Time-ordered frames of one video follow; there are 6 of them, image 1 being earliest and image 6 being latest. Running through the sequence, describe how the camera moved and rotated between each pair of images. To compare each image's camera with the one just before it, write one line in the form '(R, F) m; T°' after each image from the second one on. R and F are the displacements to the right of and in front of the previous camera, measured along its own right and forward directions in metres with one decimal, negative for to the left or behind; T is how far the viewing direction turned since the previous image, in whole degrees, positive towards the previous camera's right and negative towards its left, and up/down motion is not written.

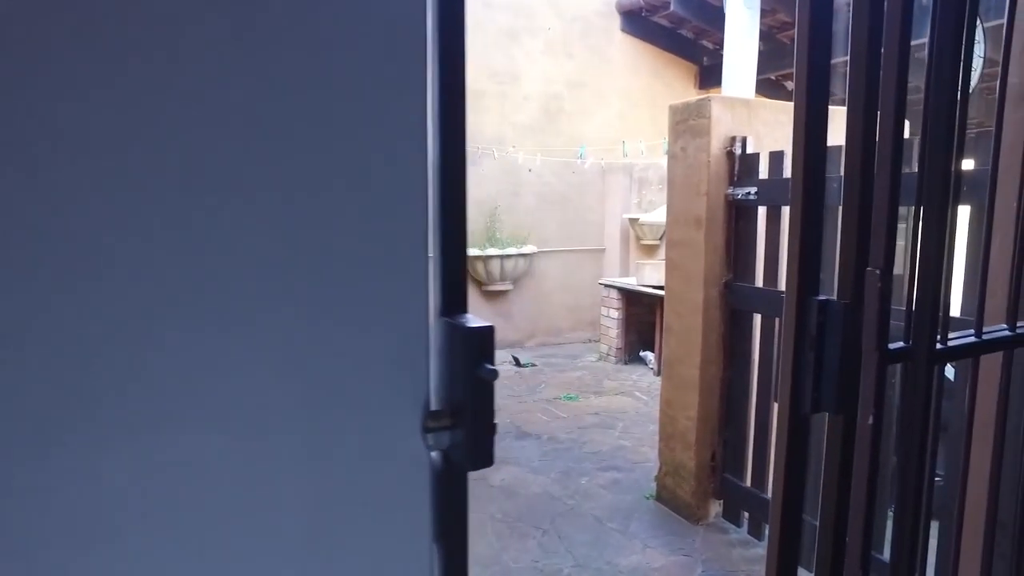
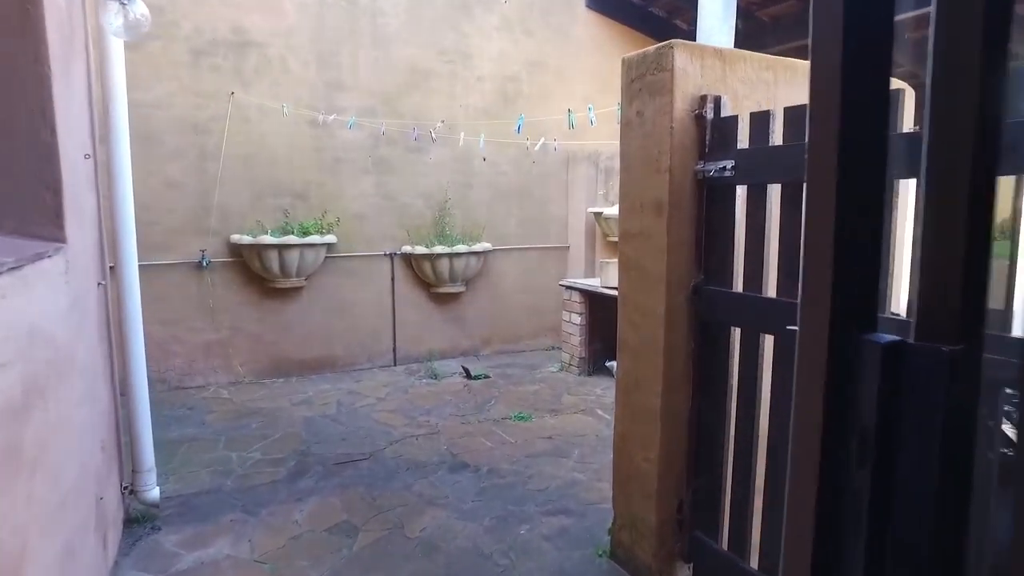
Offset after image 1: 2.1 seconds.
(+0.3, +0.7) m; +2°
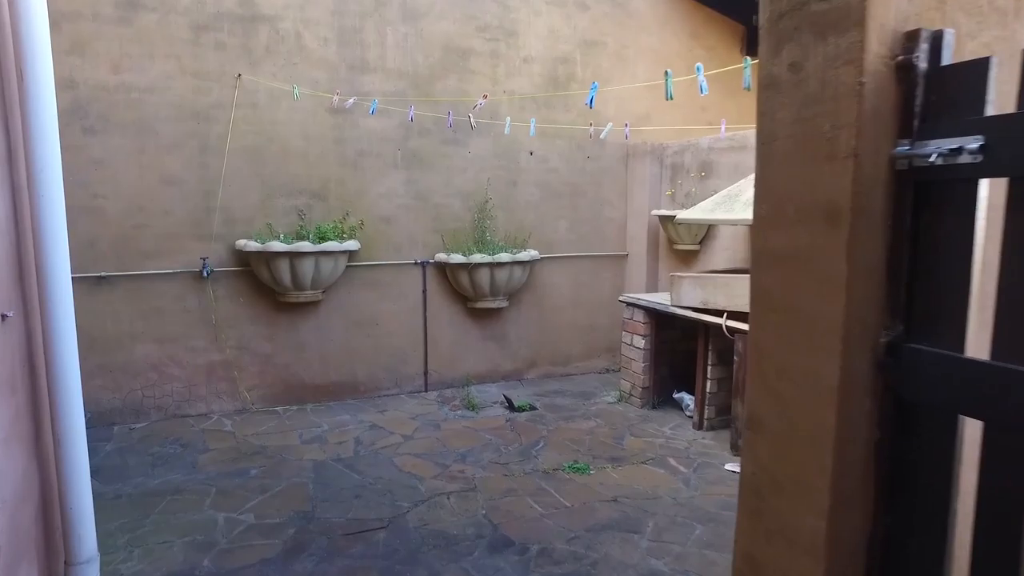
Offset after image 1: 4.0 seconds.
(-0.1, +0.8) m; -3°
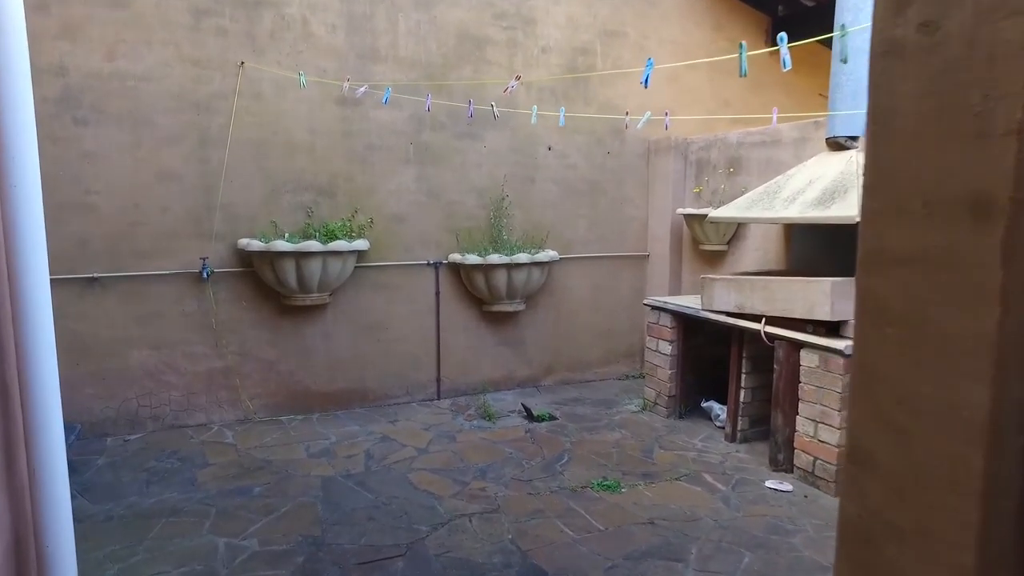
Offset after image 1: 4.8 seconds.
(-0.1, +0.3) m; 0°
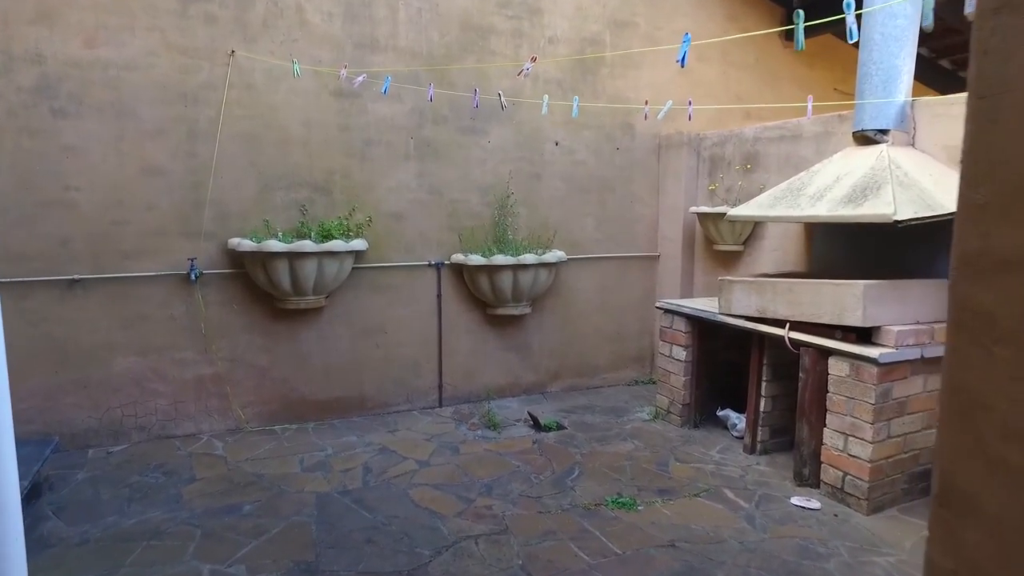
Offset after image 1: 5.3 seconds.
(0.0, +0.2) m; 0°
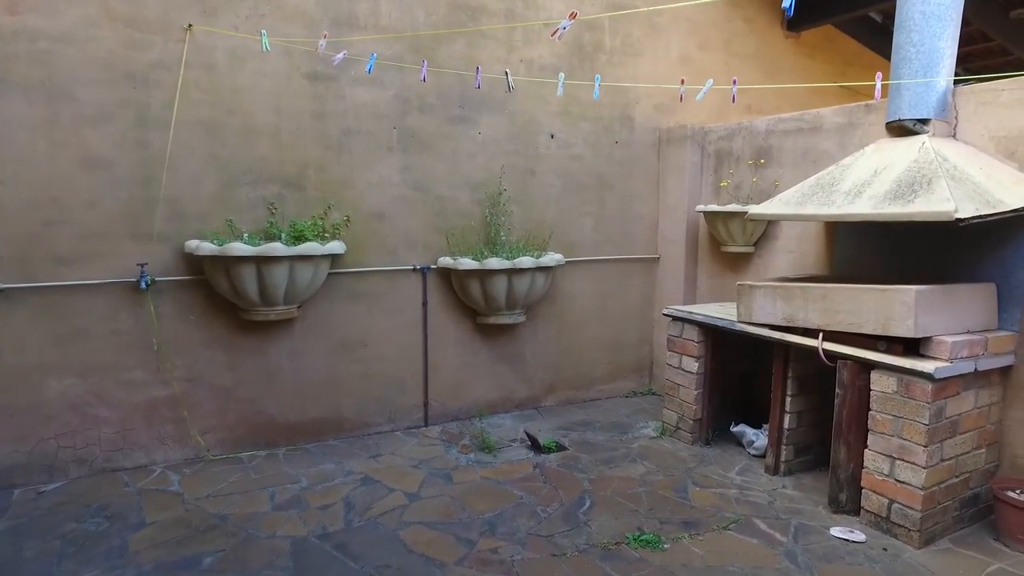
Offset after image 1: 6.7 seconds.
(-0.2, +0.4) m; +3°
